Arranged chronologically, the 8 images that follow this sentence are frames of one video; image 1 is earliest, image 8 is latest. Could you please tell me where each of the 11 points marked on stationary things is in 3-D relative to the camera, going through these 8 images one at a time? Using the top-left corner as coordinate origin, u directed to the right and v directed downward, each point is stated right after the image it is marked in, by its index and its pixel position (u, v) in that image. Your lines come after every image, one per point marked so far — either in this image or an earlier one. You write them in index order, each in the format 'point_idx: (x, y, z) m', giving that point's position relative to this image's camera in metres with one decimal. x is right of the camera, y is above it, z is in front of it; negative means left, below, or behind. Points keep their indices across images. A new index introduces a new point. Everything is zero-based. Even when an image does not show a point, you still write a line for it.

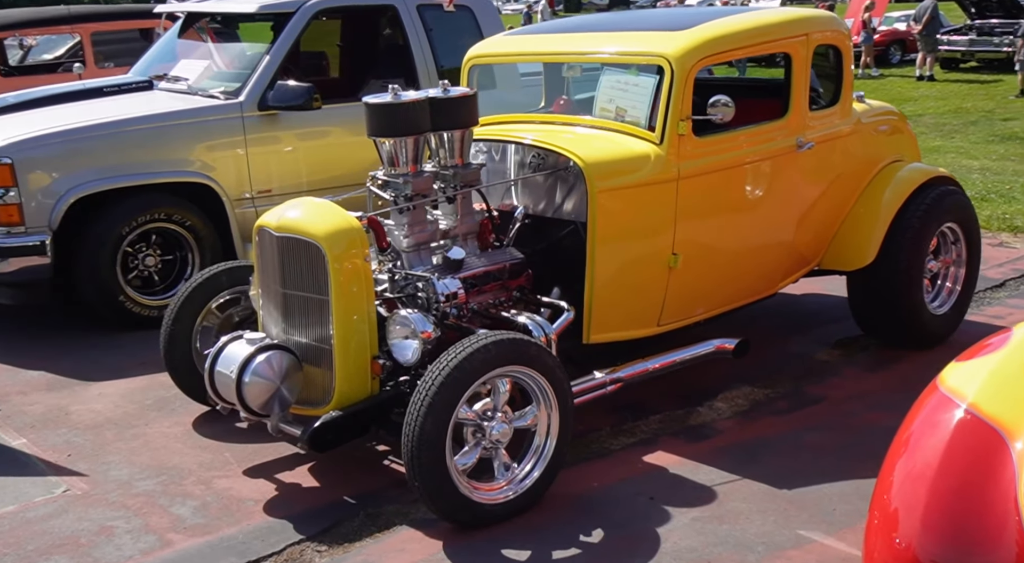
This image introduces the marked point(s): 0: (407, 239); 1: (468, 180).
0: (-0.5, +0.2, +4.9) m
1: (-0.2, +0.5, +5.1) m
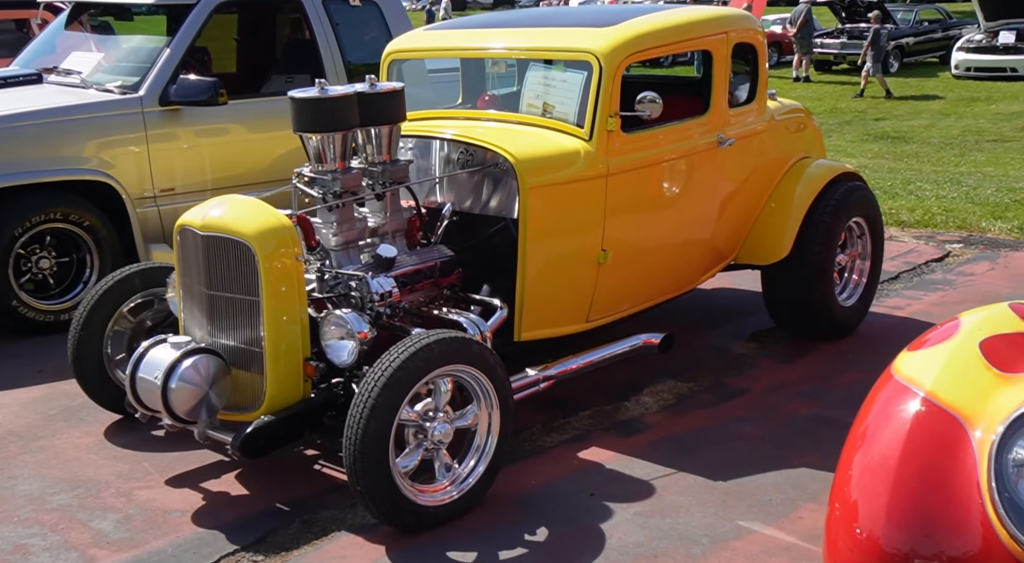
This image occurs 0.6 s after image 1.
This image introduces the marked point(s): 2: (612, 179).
0: (-0.8, +0.2, +4.8) m
1: (-0.5, +0.5, +5.0) m
2: (+0.5, +0.5, +5.3) m
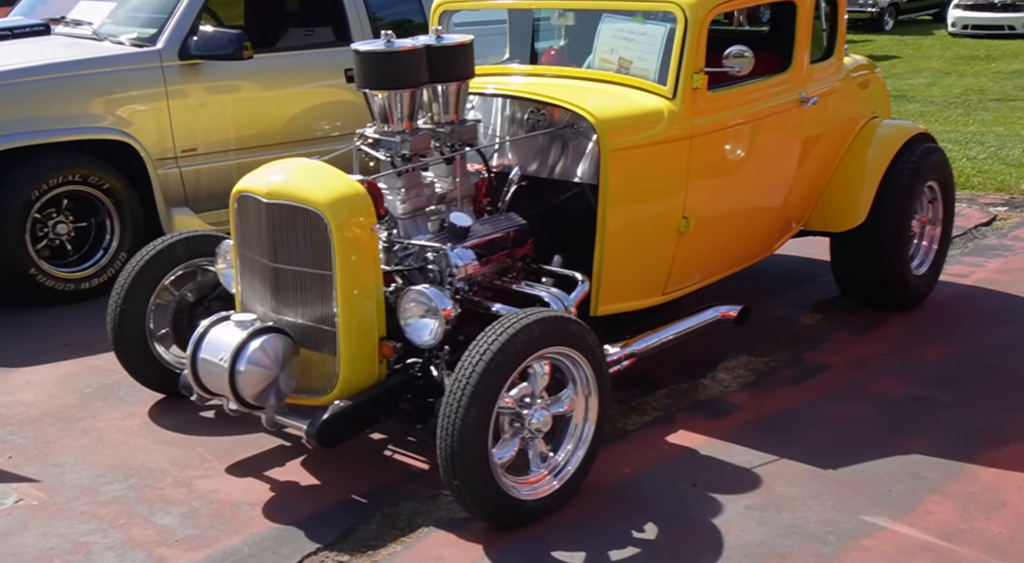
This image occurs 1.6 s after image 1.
0: (-0.4, +0.3, +4.4) m
1: (-0.2, +0.6, +4.6) m
2: (+0.8, +0.6, +4.9) m
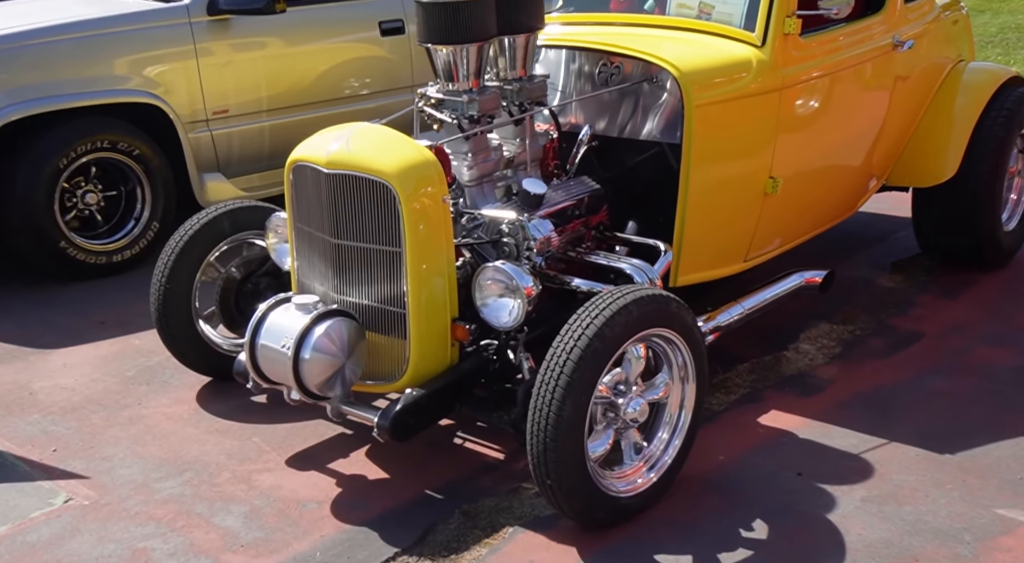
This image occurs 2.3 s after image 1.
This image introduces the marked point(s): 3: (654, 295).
0: (-0.2, +0.4, +4.0) m
1: (+0.1, +0.7, +4.2) m
2: (+1.1, +0.8, +4.5) m
3: (+0.4, 0.0, +3.4) m
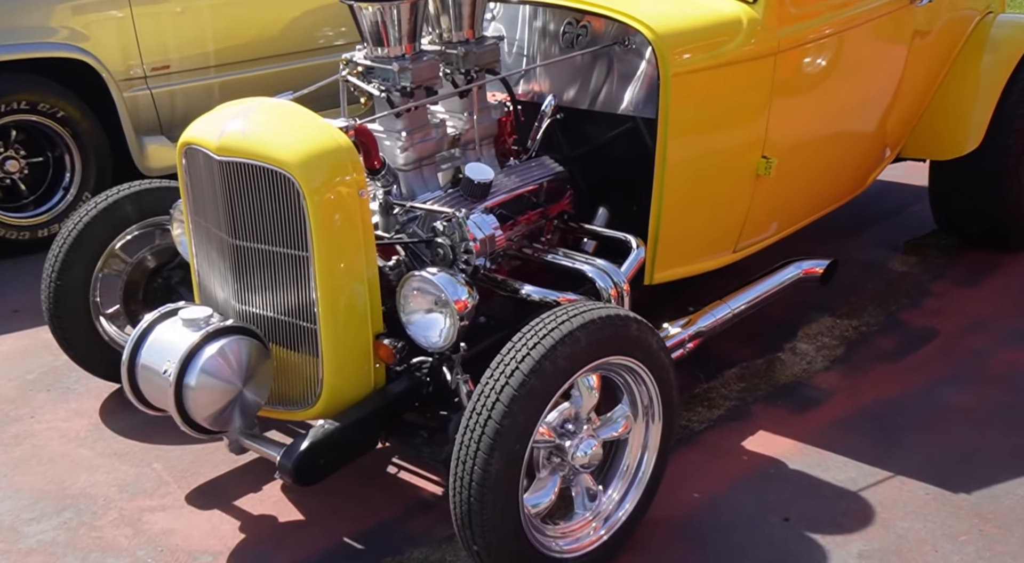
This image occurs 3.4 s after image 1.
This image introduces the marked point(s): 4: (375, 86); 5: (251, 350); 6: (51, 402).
0: (-0.3, +0.4, +3.4) m
1: (-0.1, +0.7, +3.6) m
2: (+0.9, +0.8, +3.8) m
3: (+0.2, -0.1, +2.8) m
4: (-0.4, +0.6, +3.4) m
5: (-0.7, -0.2, +3.0) m
6: (-1.6, -0.4, +4.0) m
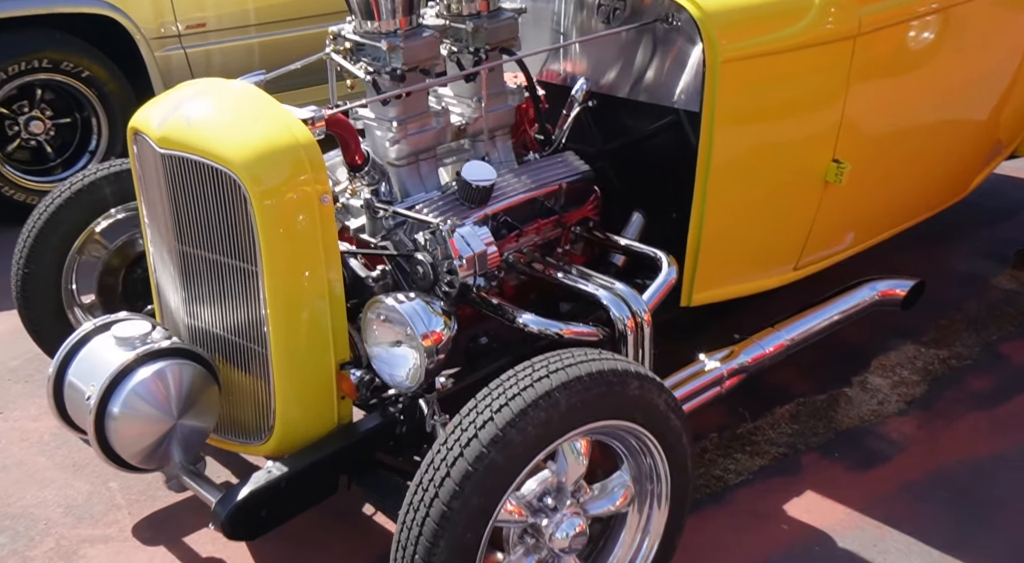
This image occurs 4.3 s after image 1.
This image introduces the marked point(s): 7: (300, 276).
0: (-0.3, +0.4, +2.9) m
1: (0.0, +0.7, +3.0) m
2: (+1.0, +0.7, +3.2) m
3: (+0.2, -0.2, +2.2) m
4: (-0.4, +0.6, +2.9) m
5: (-0.8, -0.2, +2.6) m
6: (-1.6, -0.4, +3.6) m
7: (-0.5, 0.0, +2.5) m
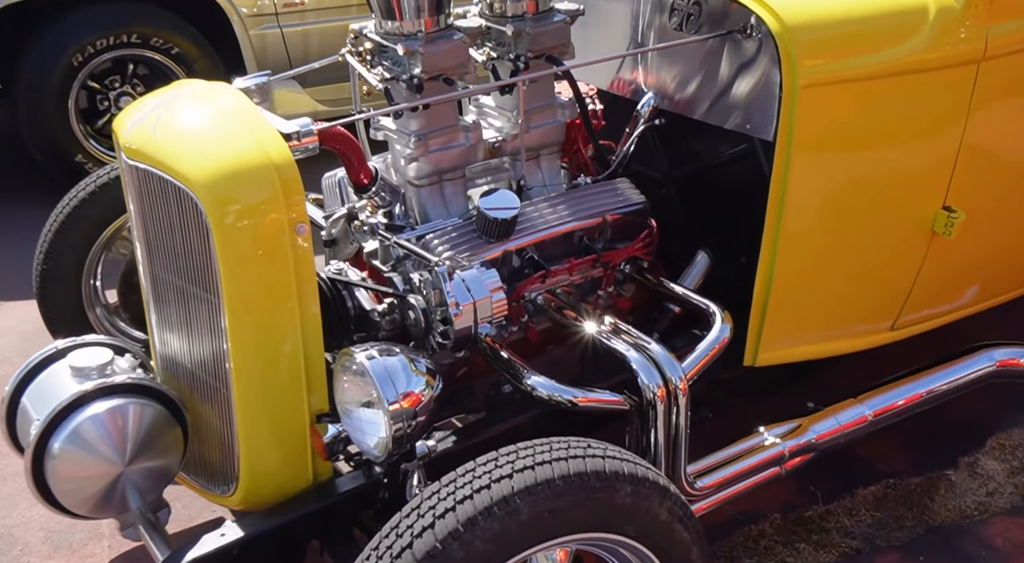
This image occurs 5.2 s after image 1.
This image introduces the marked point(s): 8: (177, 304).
0: (-0.2, +0.3, +2.5) m
1: (+0.1, +0.6, +2.6) m
2: (+1.1, +0.5, +2.6) m
3: (+0.1, -0.3, +1.8) m
4: (-0.3, +0.5, +2.5) m
5: (-0.8, -0.3, +2.3) m
6: (-1.4, -0.4, +3.5) m
7: (-0.5, -0.1, +2.2) m
8: (-0.7, -0.1, +2.3) m
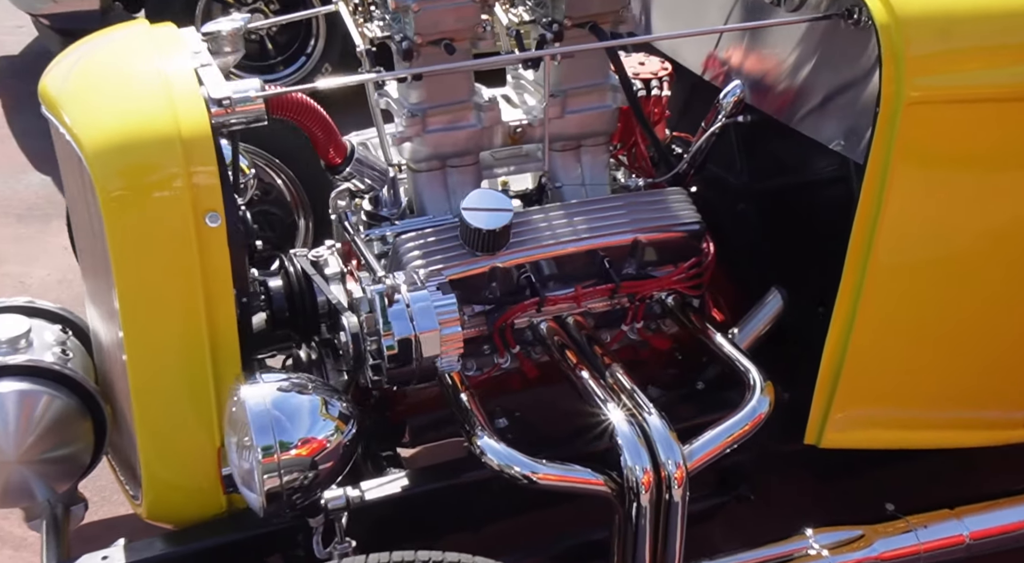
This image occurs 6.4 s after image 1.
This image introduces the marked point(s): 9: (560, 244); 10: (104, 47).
0: (-0.2, +0.3, +2.1) m
1: (+0.2, +0.5, +2.1) m
2: (+1.2, +0.3, +1.8) m
3: (-0.1, -0.4, +1.3) m
4: (-0.2, +0.5, +2.1) m
5: (-0.8, -0.2, +2.0) m
6: (-1.3, -0.1, +3.3) m
7: (-0.6, -0.1, +1.8) m
8: (-0.7, 0.0, +2.0) m
9: (+0.1, +0.1, +2.0) m
10: (-0.7, +0.4, +1.9) m
